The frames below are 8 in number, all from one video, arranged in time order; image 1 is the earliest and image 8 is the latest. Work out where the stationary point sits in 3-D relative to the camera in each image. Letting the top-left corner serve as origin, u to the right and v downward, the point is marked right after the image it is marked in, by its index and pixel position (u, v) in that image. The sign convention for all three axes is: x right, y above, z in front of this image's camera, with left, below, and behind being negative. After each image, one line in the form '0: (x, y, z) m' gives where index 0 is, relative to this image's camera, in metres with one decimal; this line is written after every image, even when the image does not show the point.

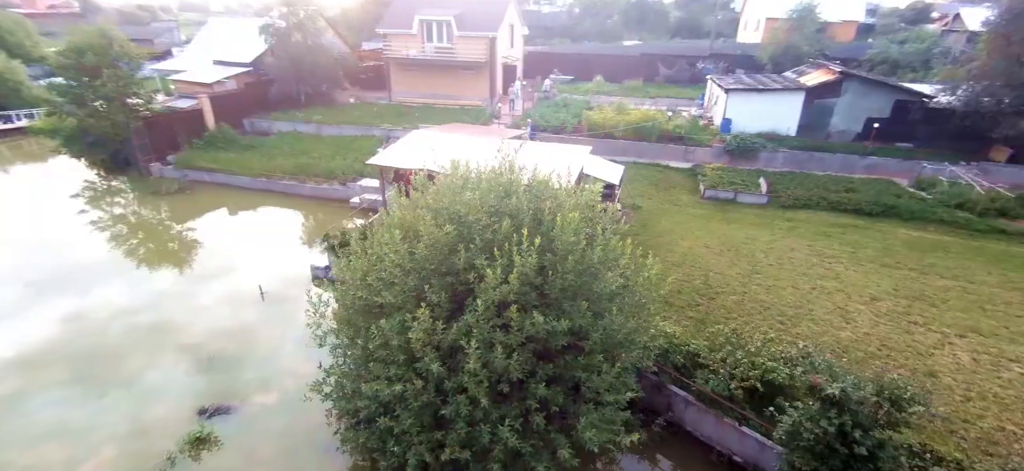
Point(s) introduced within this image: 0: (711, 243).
0: (+6.1, -0.2, +13.9) m
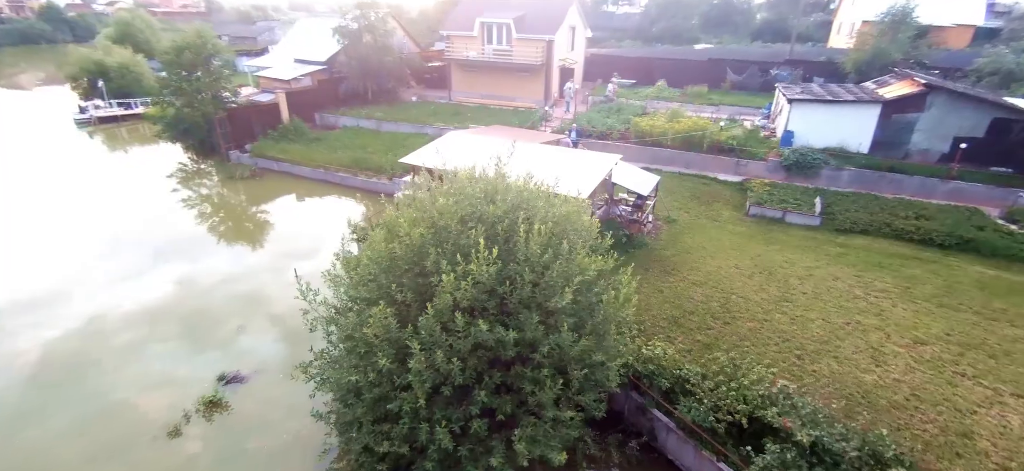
0: (+6.6, -0.8, +13.1) m
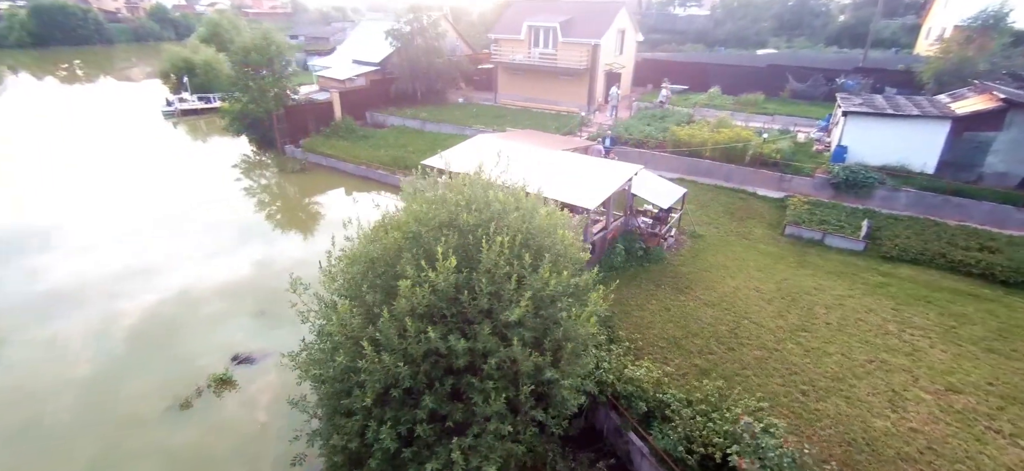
0: (+6.8, -1.4, +12.3) m
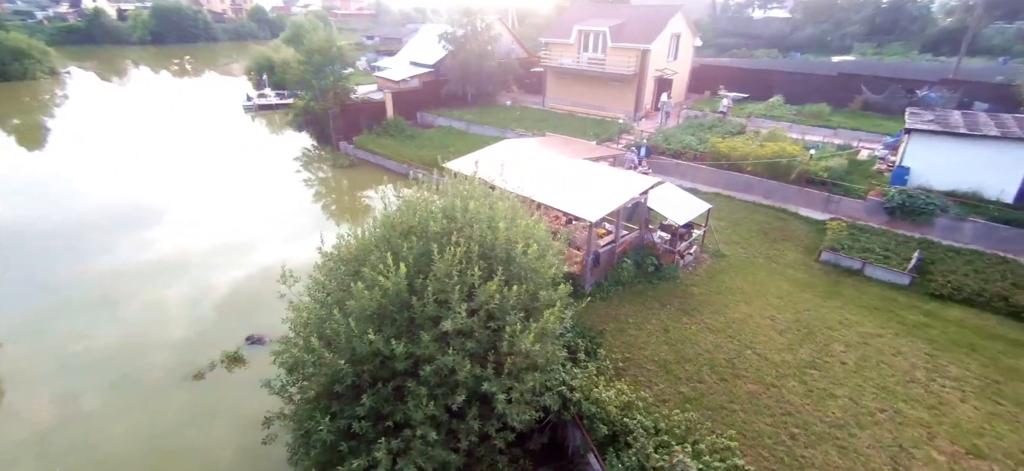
0: (+6.7, -2.0, +11.4) m
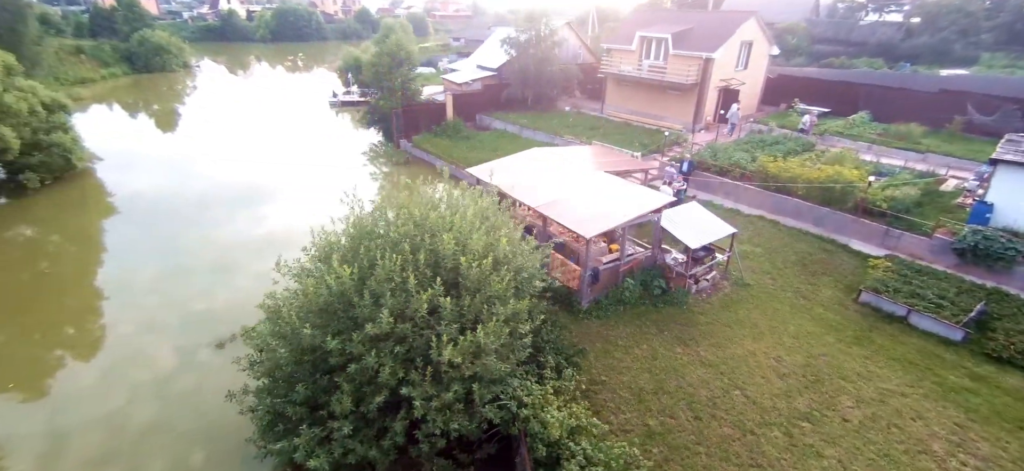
0: (+6.3, -2.8, +10.4) m
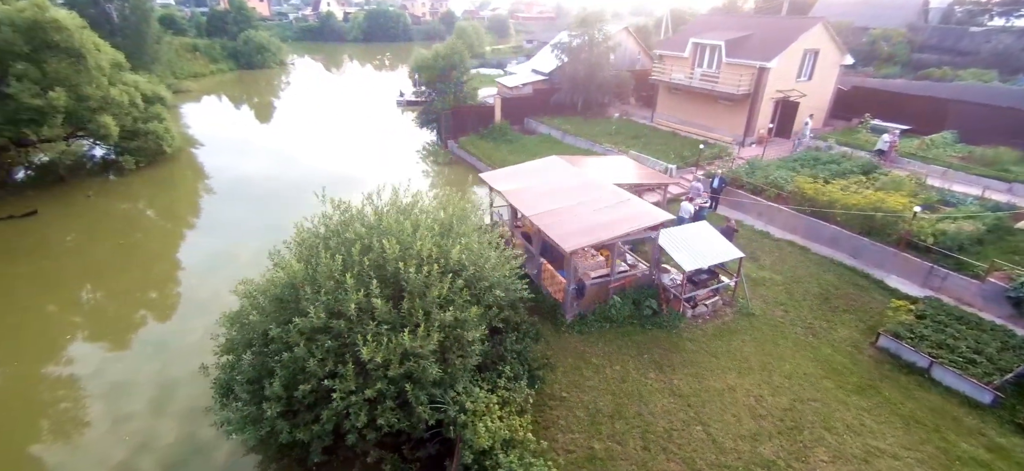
0: (+5.5, -3.4, +9.6) m
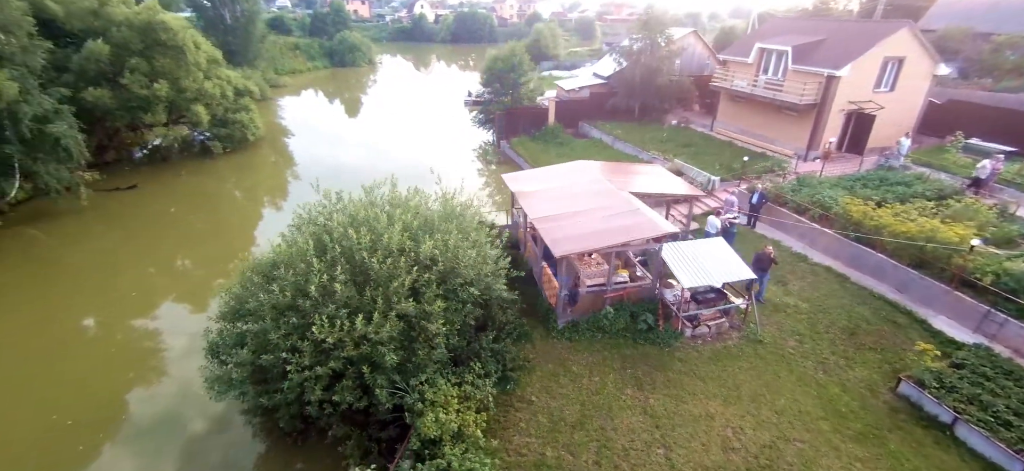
0: (+4.7, -3.8, +8.9) m
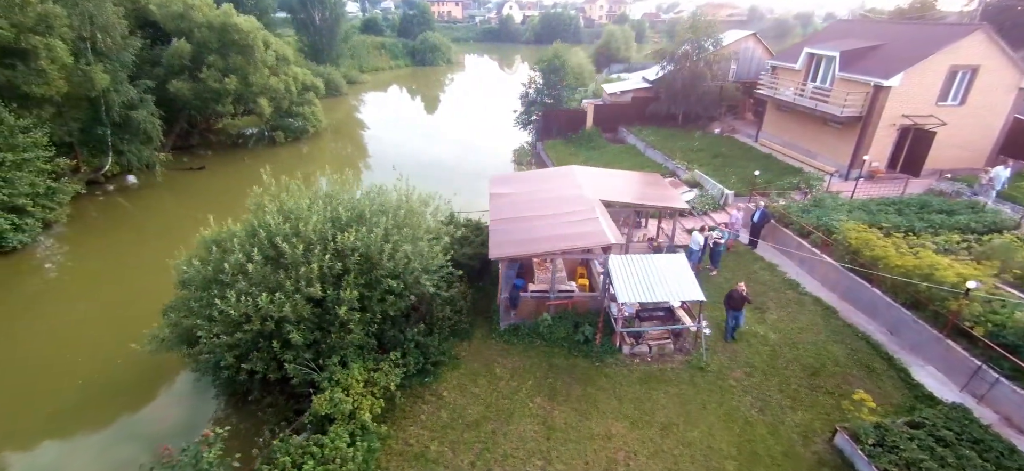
0: (+2.5, -4.2, +8.4) m
